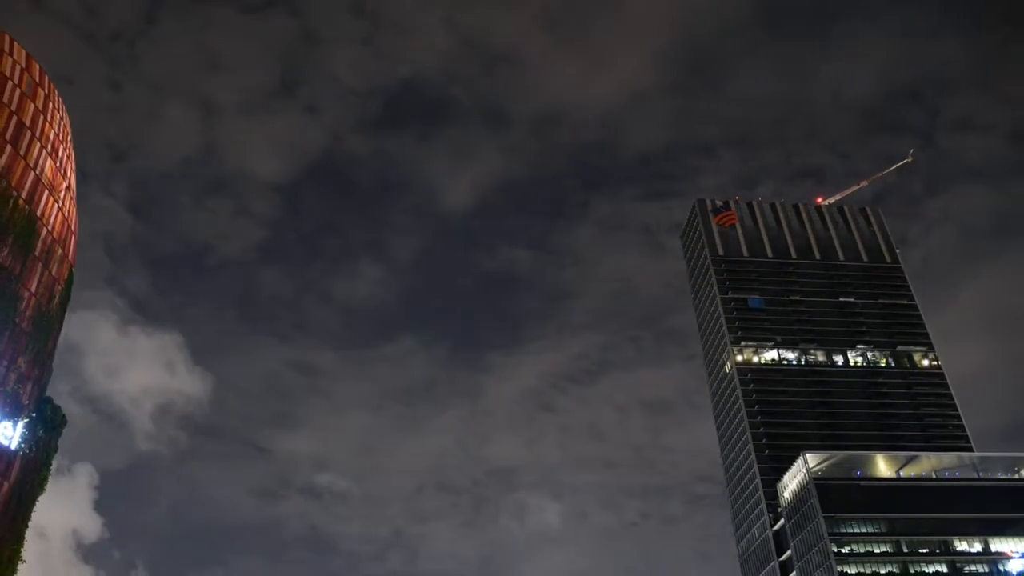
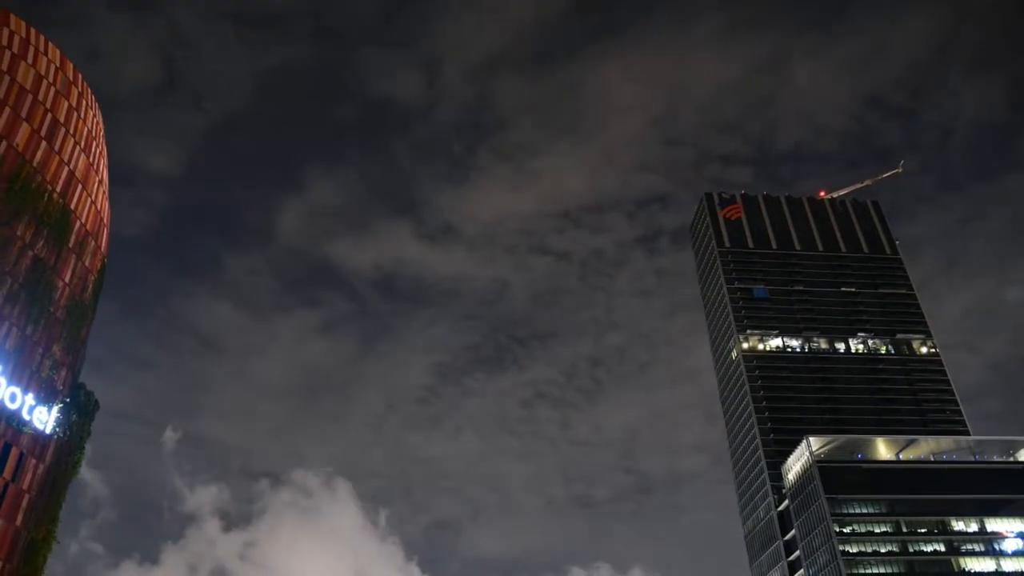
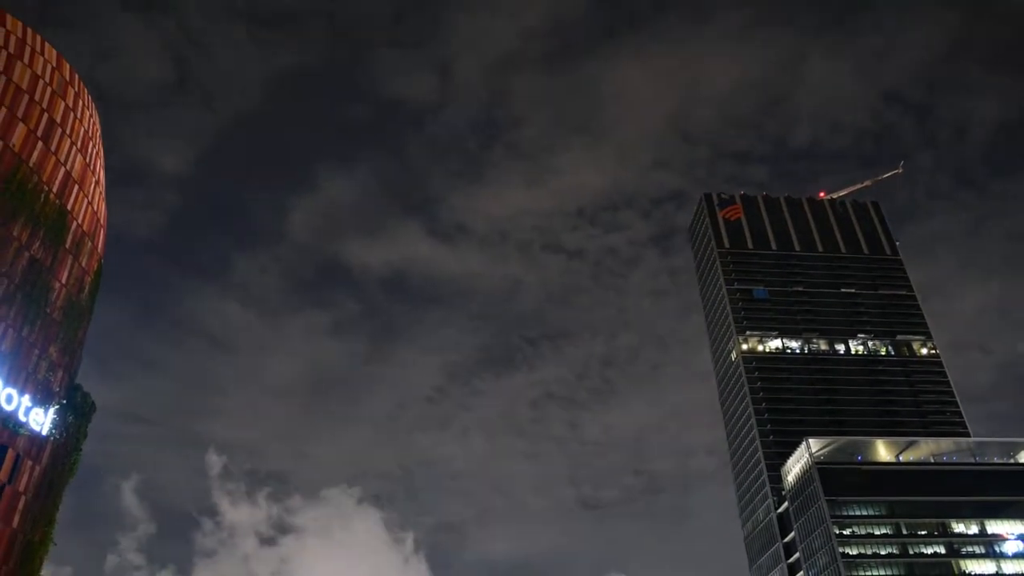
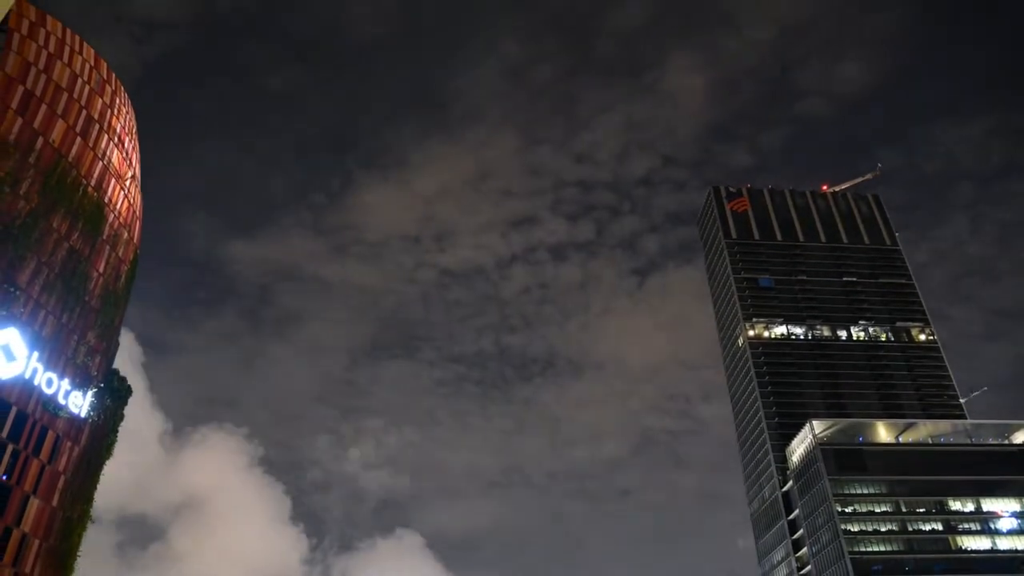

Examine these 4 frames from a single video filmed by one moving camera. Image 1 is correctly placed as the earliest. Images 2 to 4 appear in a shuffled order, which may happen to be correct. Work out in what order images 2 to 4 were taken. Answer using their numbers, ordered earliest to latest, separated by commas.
3, 2, 4
